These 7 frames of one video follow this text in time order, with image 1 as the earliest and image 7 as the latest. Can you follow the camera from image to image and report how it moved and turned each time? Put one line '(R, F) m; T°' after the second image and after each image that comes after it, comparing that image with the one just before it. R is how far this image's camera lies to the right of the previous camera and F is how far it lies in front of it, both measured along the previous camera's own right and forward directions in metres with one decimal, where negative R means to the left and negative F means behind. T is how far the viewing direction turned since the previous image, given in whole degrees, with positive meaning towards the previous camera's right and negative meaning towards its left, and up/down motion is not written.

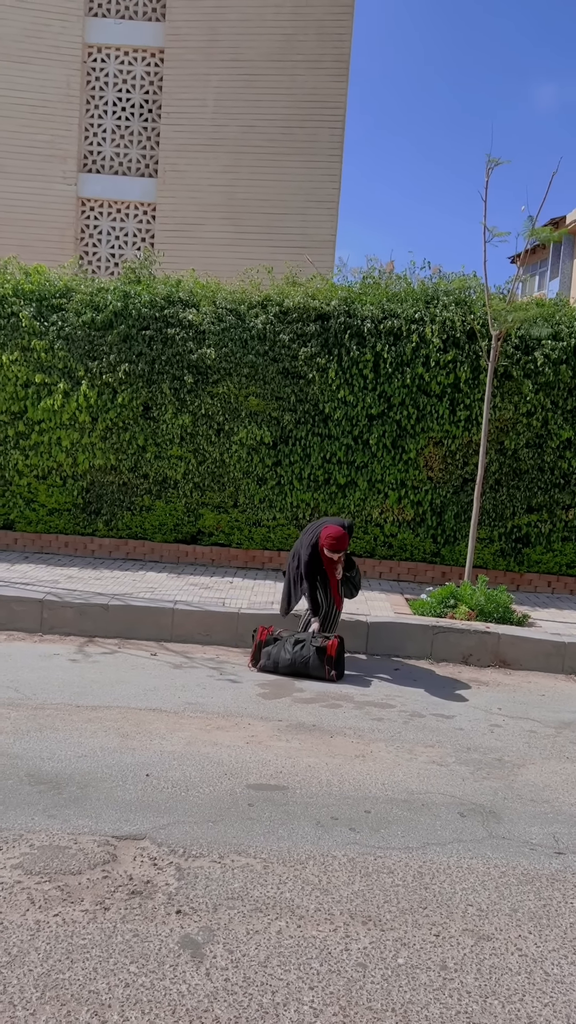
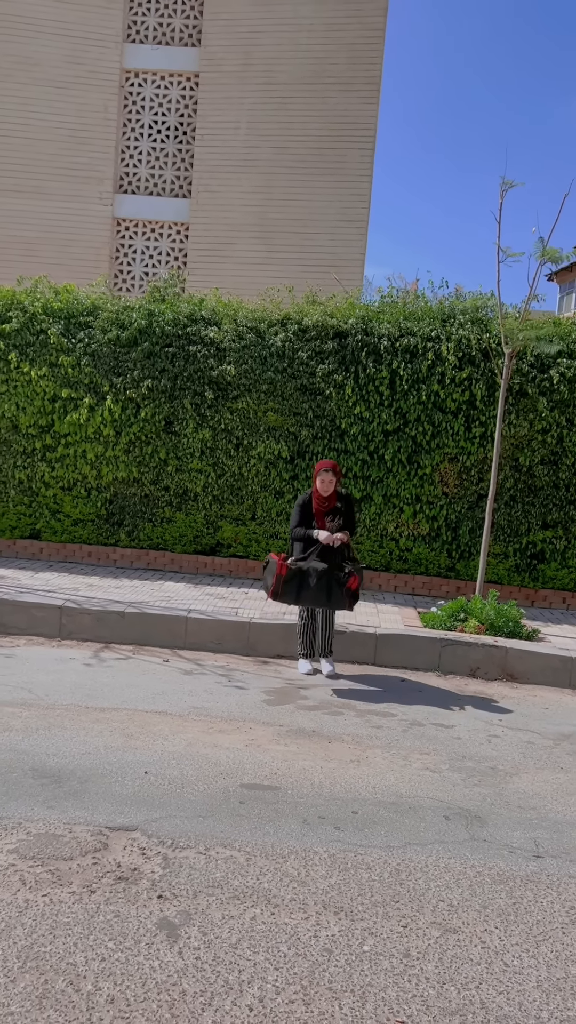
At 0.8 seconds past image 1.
(+0.2, -0.2) m; -2°
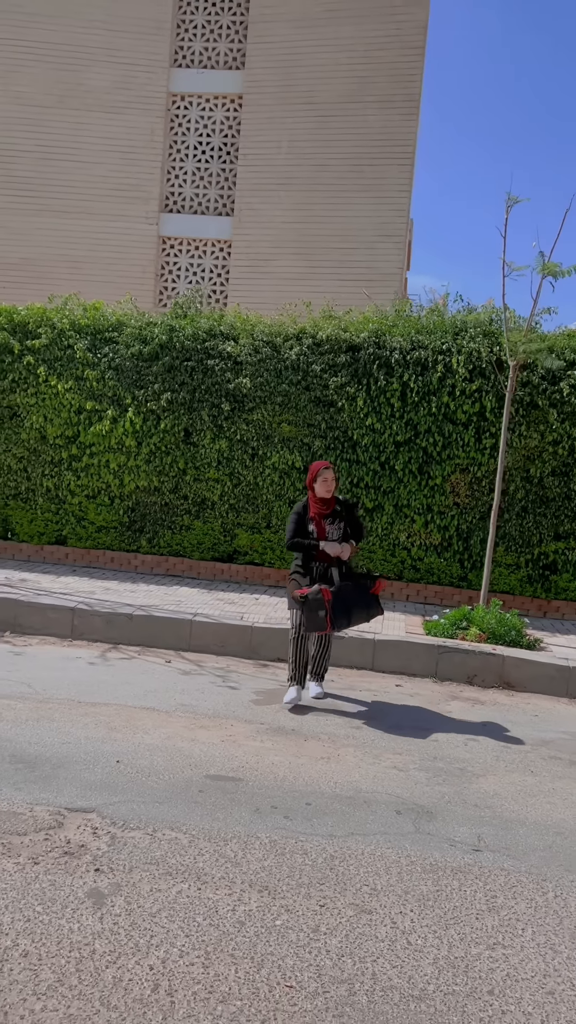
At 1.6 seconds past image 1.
(+0.5, -0.2) m; -4°
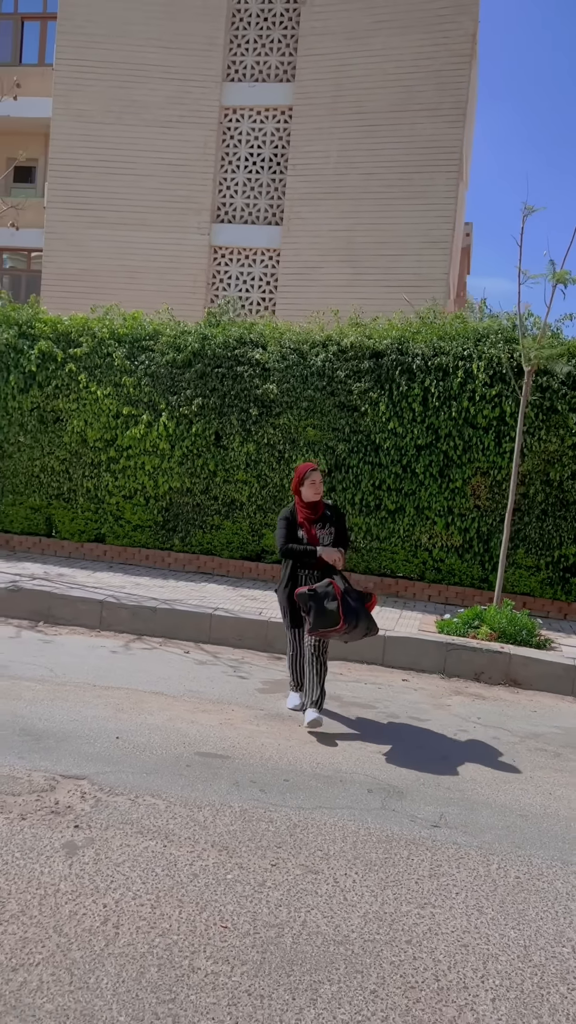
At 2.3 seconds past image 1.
(+0.4, -0.3) m; -4°
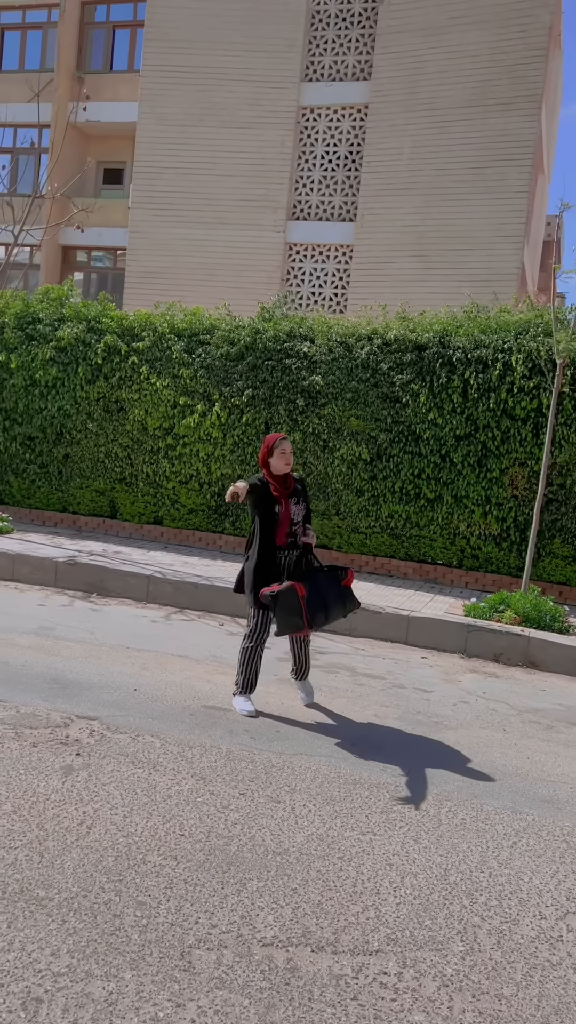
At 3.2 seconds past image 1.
(+0.5, -0.4) m; -6°
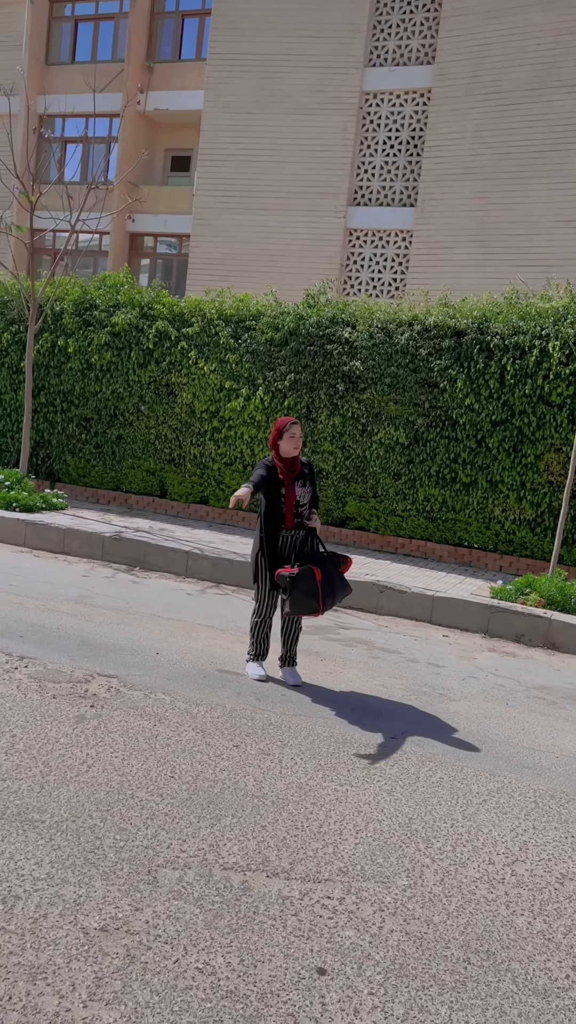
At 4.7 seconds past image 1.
(+0.4, -0.3) m; -5°
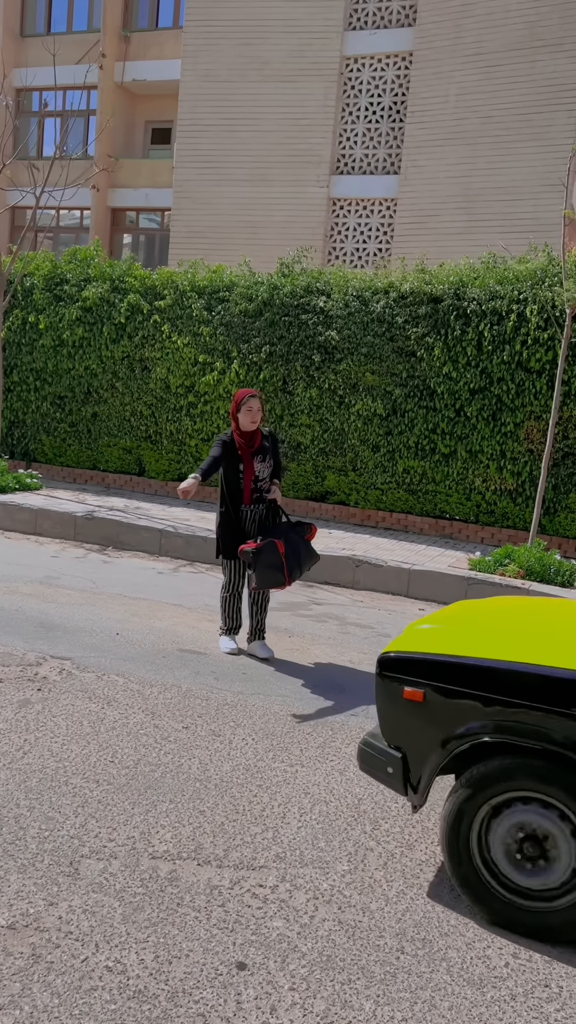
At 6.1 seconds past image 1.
(+0.3, +0.2) m; 0°
